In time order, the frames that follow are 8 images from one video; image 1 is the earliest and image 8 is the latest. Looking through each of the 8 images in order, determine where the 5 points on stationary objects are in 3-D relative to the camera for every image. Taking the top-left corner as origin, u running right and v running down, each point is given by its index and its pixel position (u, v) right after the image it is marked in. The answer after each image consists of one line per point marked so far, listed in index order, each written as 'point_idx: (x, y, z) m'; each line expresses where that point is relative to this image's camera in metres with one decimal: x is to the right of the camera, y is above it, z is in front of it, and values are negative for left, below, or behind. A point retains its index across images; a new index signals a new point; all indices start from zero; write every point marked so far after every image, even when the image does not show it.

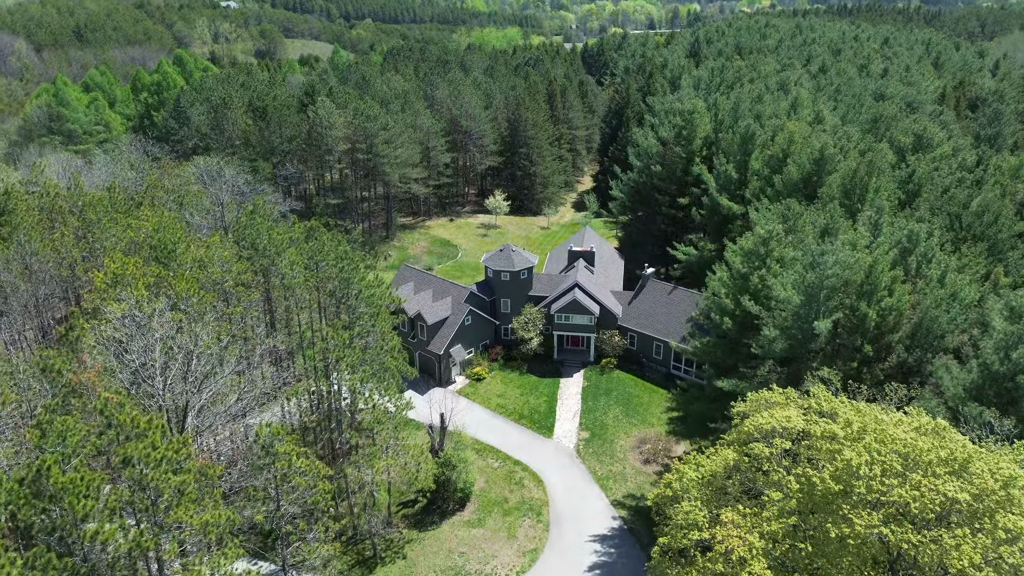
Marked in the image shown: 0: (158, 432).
0: (-7.4, -3.0, +18.0) m
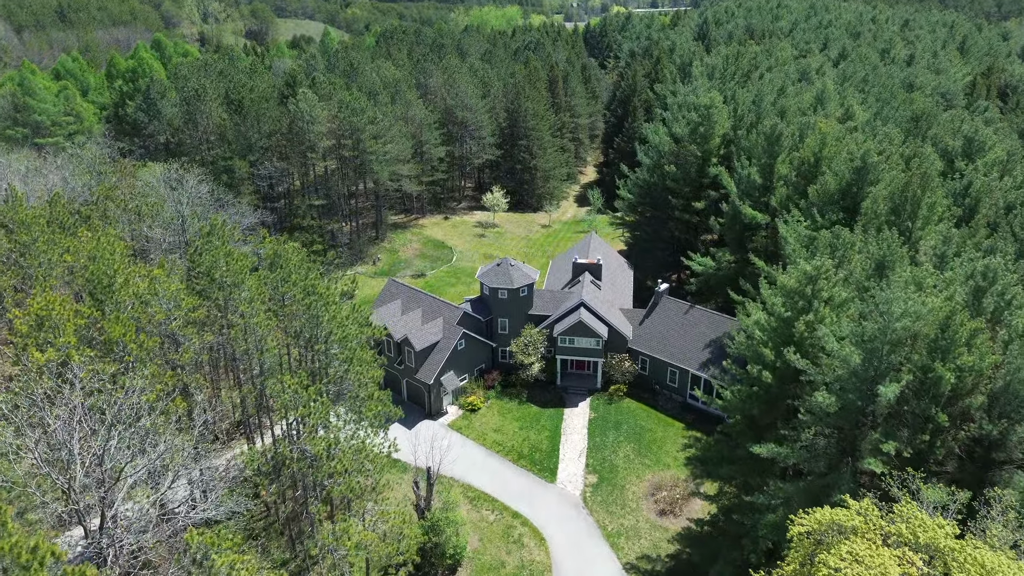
0: (-7.5, -4.4, +13.8) m
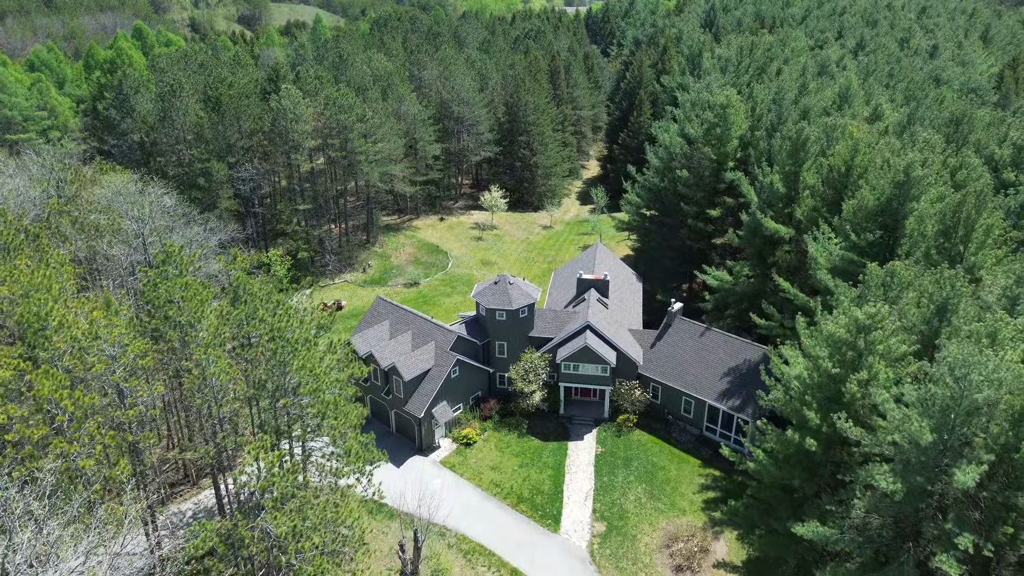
0: (-7.5, -5.6, +10.6) m
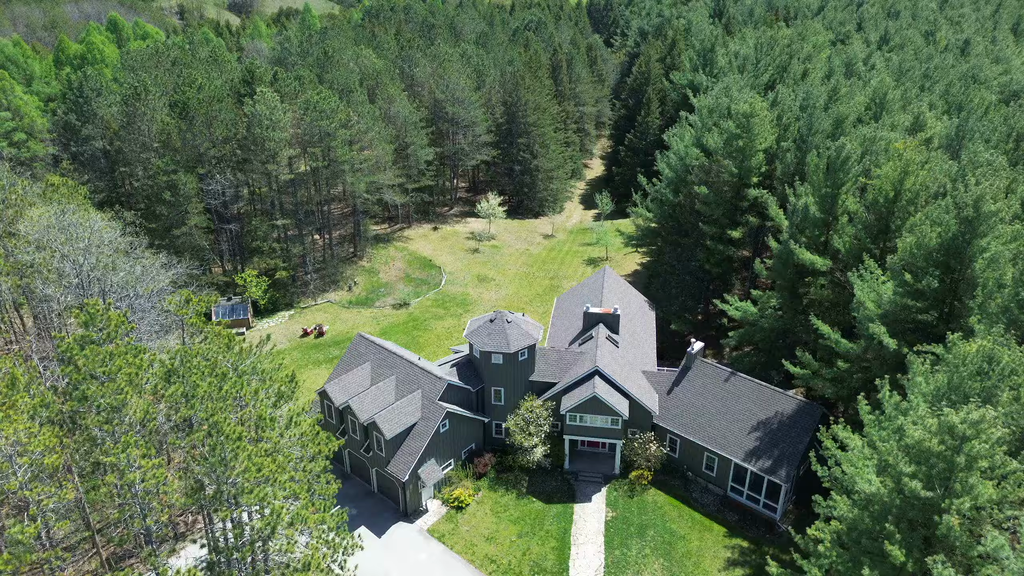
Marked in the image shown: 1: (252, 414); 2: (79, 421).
0: (-7.6, -7.4, +6.6) m
1: (-5.8, -2.9, +19.5) m
2: (-9.1, -2.7, +17.9) m
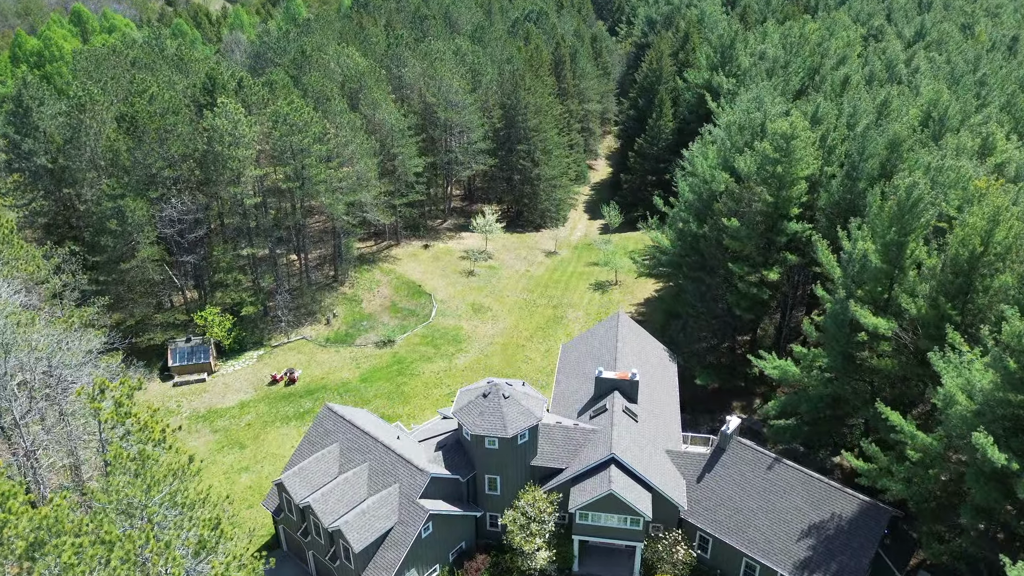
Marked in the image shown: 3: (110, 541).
0: (-7.6, -9.8, +1.5) m
1: (-5.8, -5.1, +14.3) m
2: (-9.1, -5.0, +12.8) m
3: (-6.7, -4.3, +14.3) m
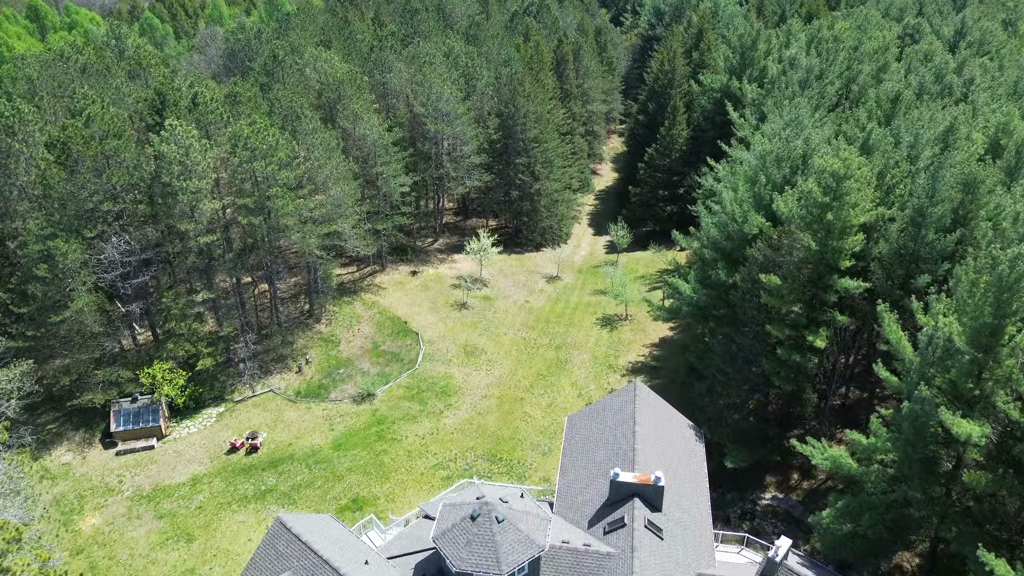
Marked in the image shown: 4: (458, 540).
0: (-7.7, -12.5, -3.4) m
1: (-5.9, -7.4, +9.3) m
2: (-9.2, -7.4, +7.8) m
3: (-6.8, -6.6, +9.3) m
4: (-1.2, -5.8, +19.7) m
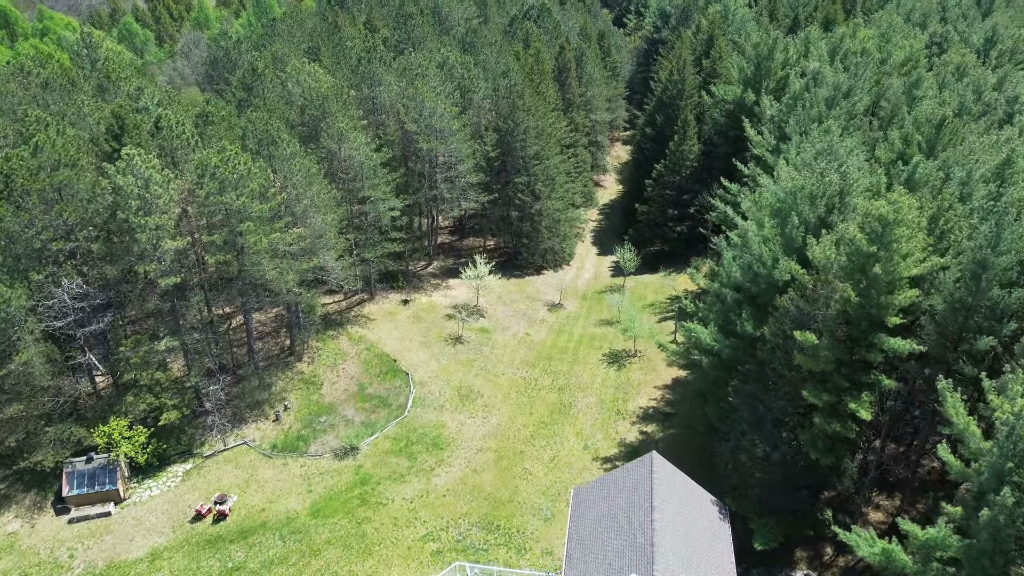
0: (-7.8, -14.2, -6.7) m
1: (-6.0, -9.1, +6.0) m
2: (-9.3, -9.1, +4.5) m
3: (-6.9, -8.3, +6.0) m
4: (-1.3, -7.4, +16.3) m
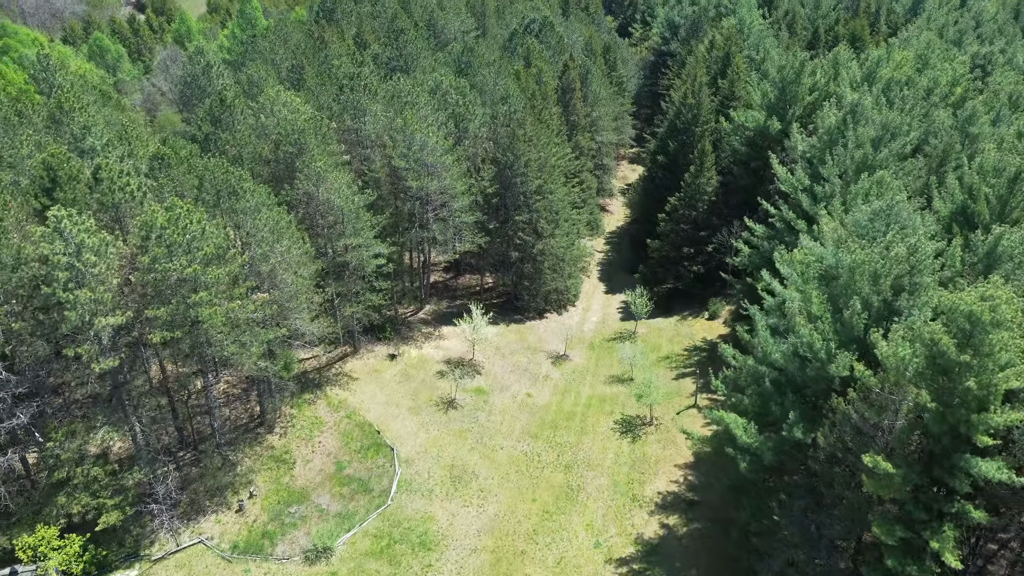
0: (-7.8, -16.6, -11.1) m
1: (-6.0, -11.5, +1.6) m
2: (-9.3, -11.4, +0.1) m
3: (-6.9, -10.7, +1.6) m
4: (-1.3, -9.8, +11.9) m
